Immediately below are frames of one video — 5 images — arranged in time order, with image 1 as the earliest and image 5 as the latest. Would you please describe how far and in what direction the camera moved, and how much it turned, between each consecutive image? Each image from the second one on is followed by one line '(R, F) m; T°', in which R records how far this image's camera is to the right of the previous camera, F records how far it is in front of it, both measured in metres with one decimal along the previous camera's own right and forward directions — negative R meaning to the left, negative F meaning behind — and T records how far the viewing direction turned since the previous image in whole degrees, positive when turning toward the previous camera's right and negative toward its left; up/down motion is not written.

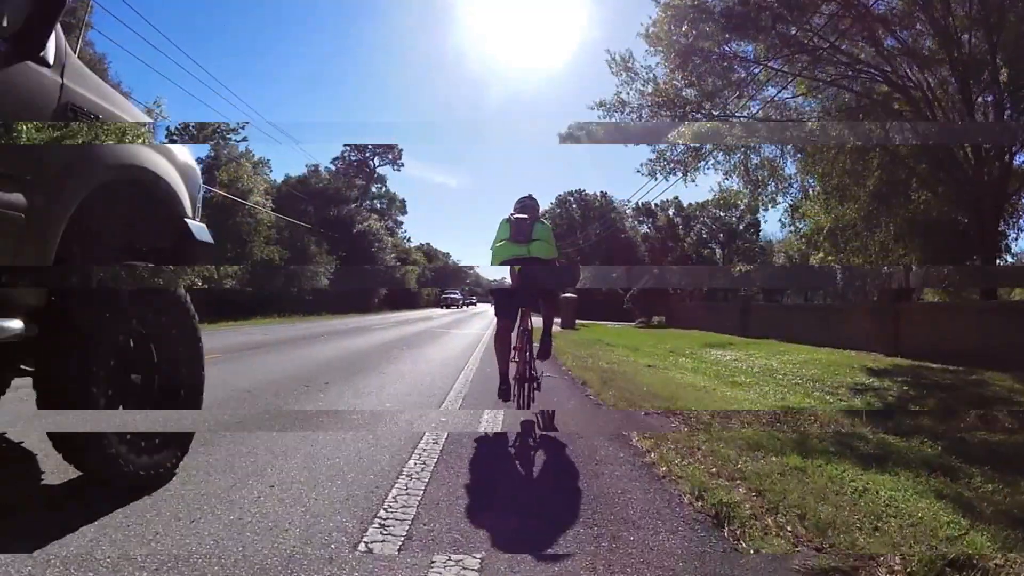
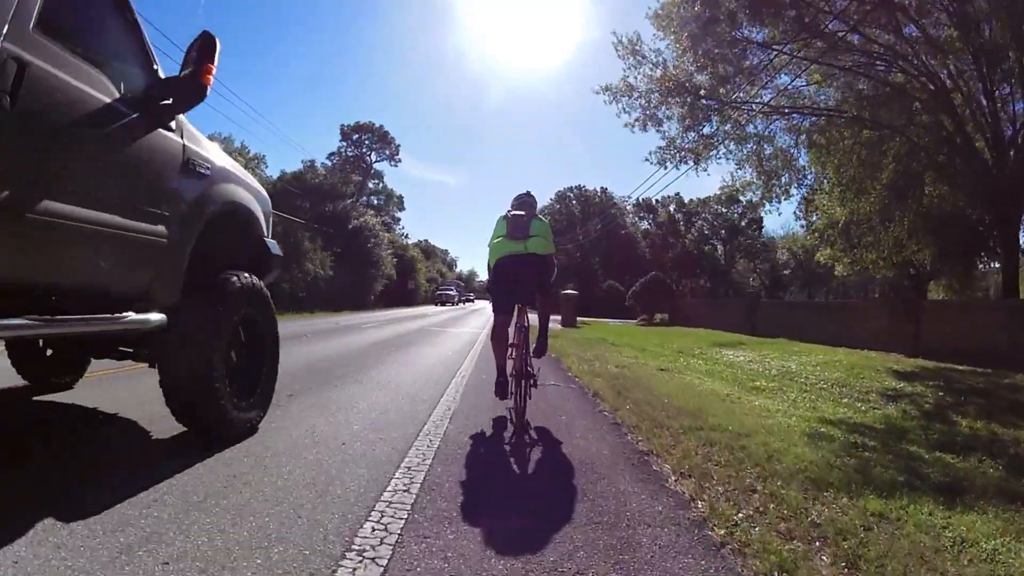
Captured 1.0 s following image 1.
(0.0, +1.0) m; 0°
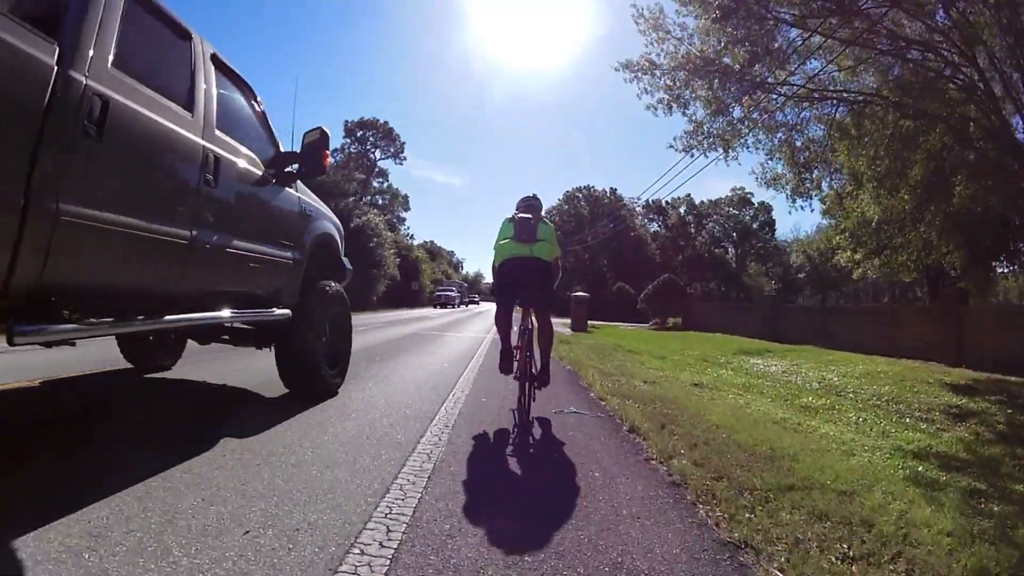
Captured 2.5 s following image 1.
(0.0, +1.3) m; 0°
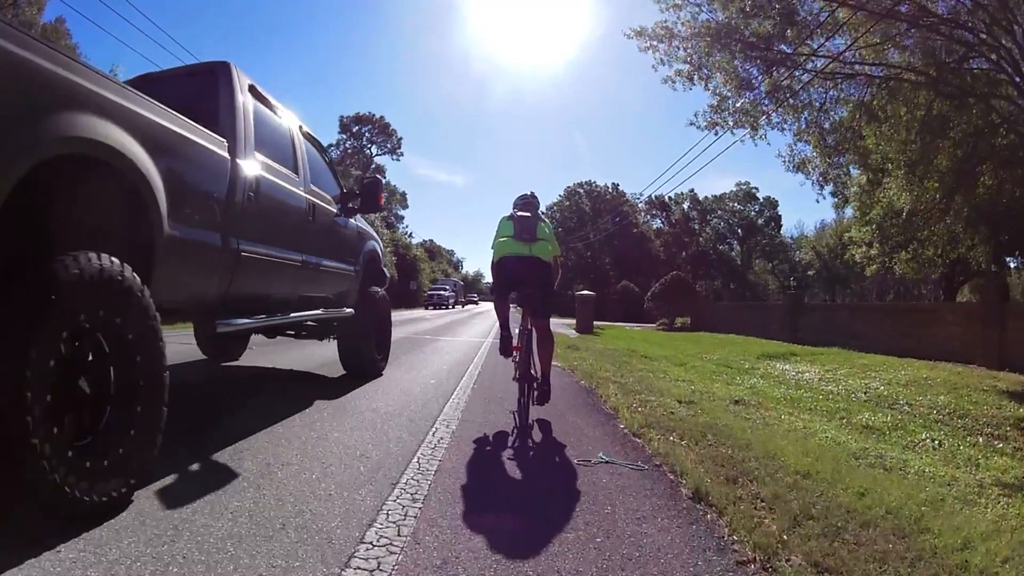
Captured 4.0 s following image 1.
(0.0, +1.3) m; 0°
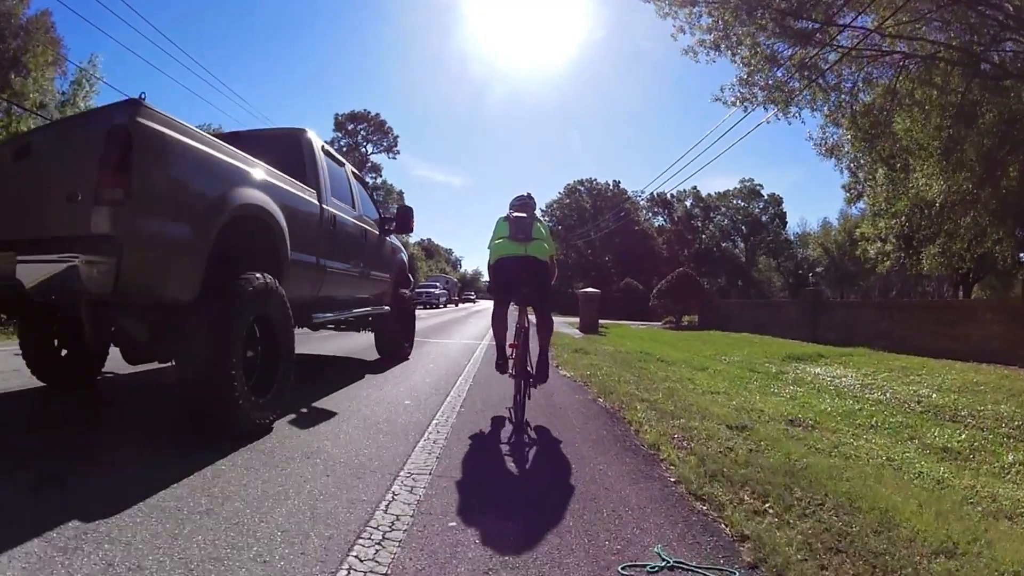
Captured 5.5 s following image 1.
(0.0, +1.2) m; 0°
